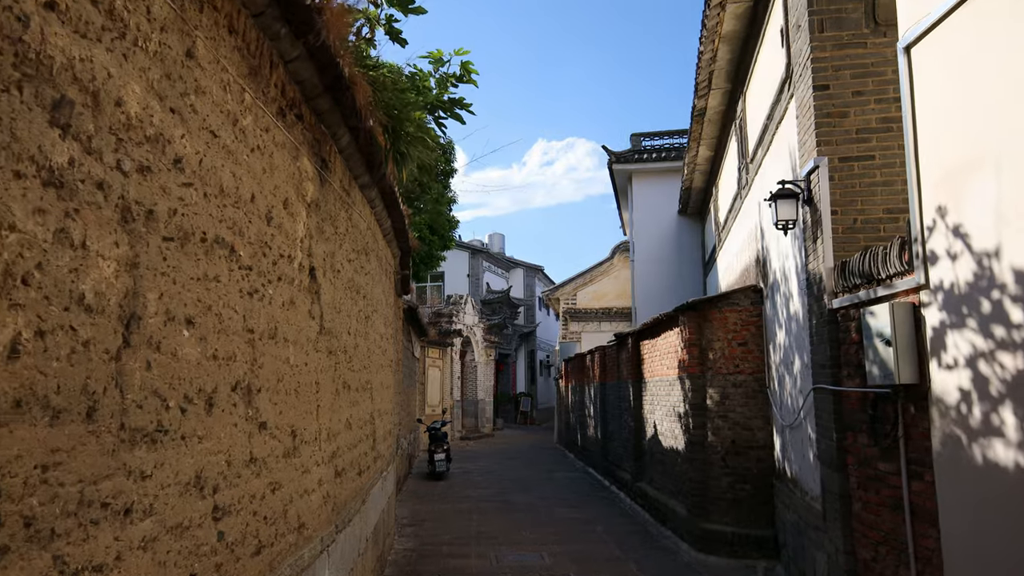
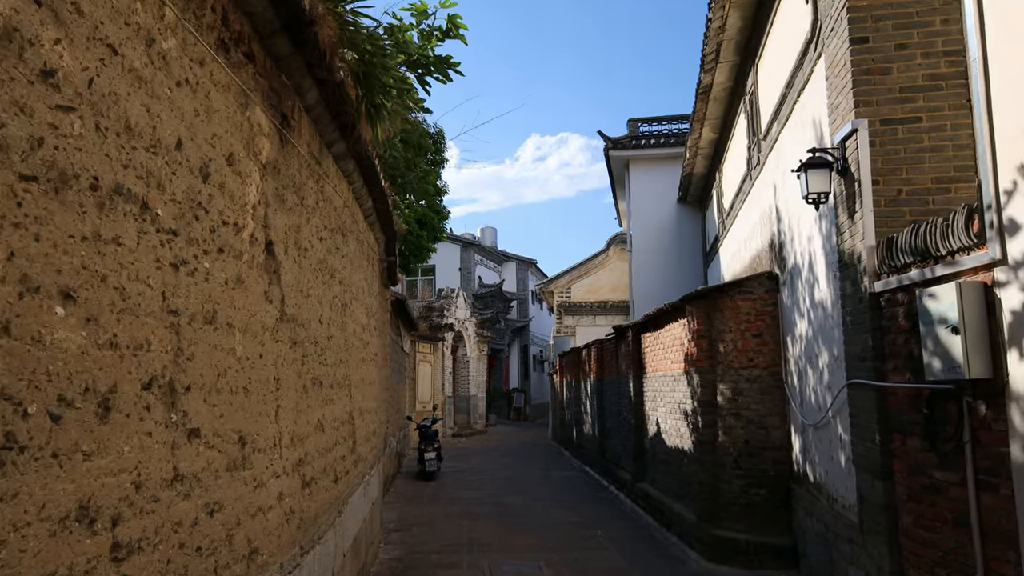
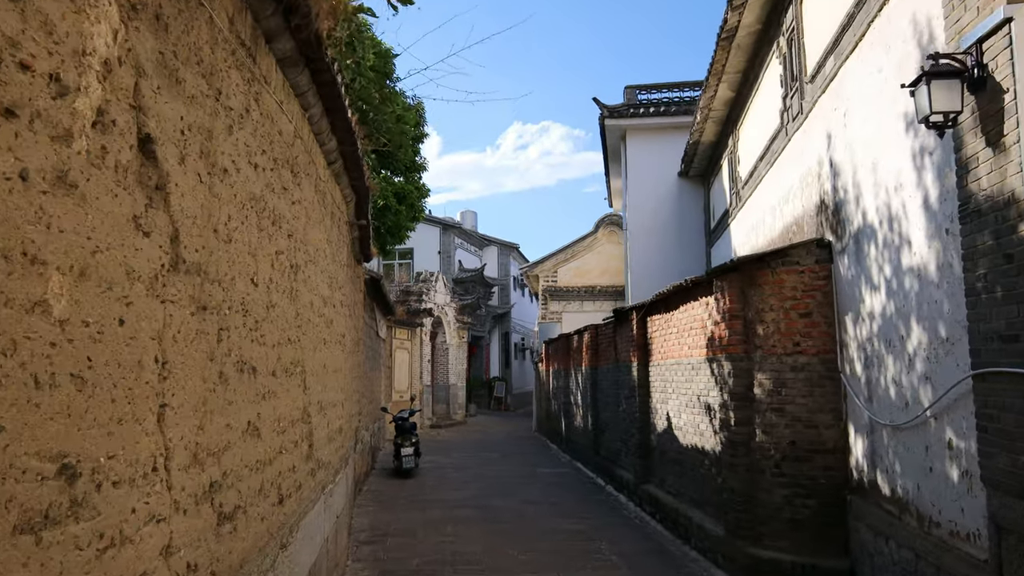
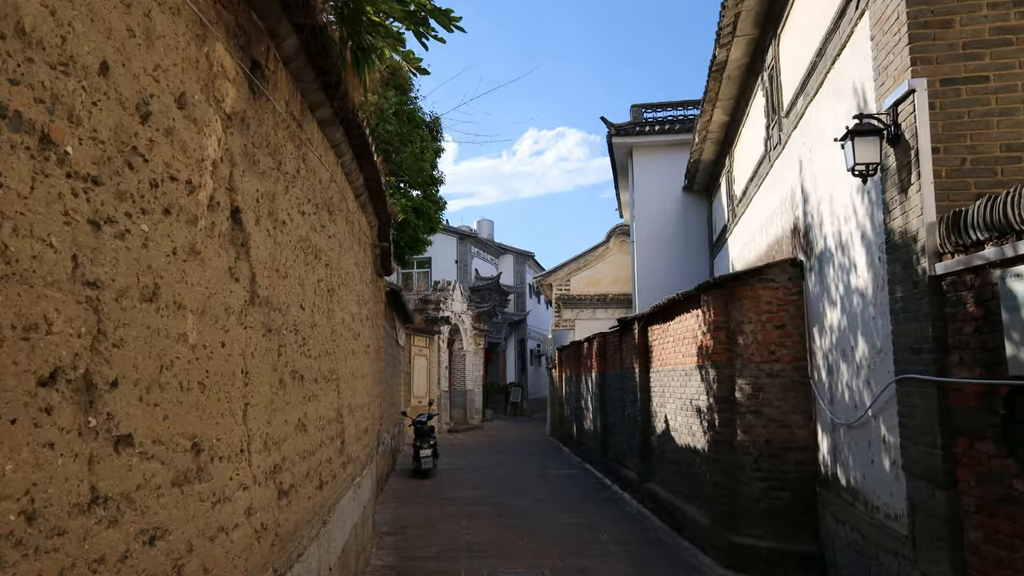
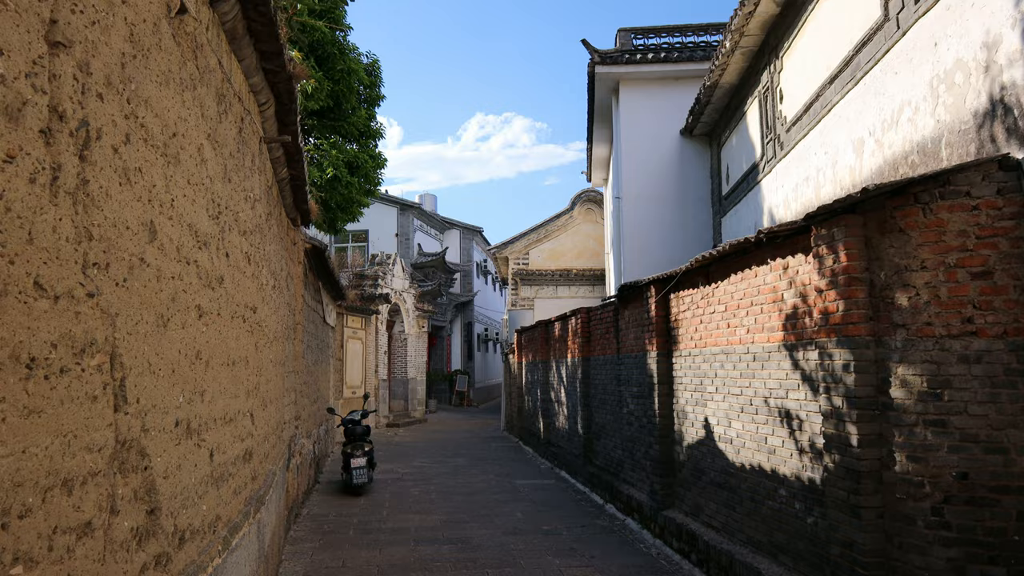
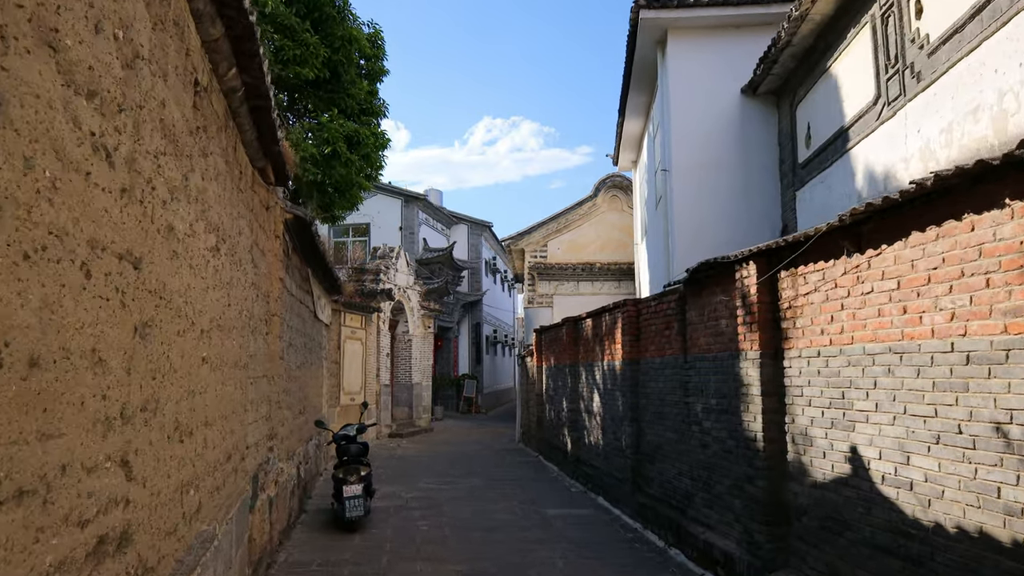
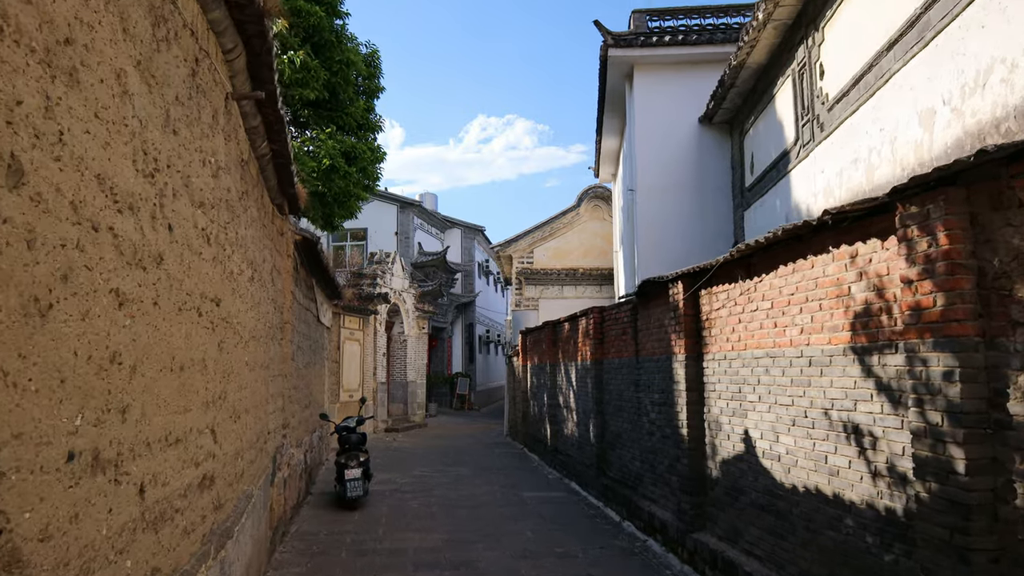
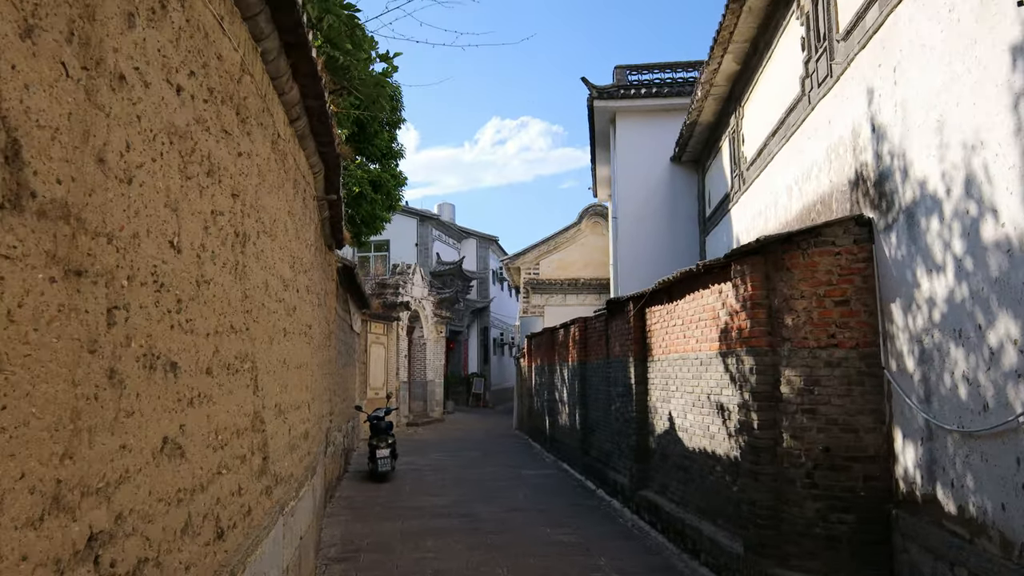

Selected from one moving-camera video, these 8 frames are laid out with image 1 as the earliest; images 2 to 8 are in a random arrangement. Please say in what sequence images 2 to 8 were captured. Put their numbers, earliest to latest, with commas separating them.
2, 4, 3, 8, 5, 7, 6
